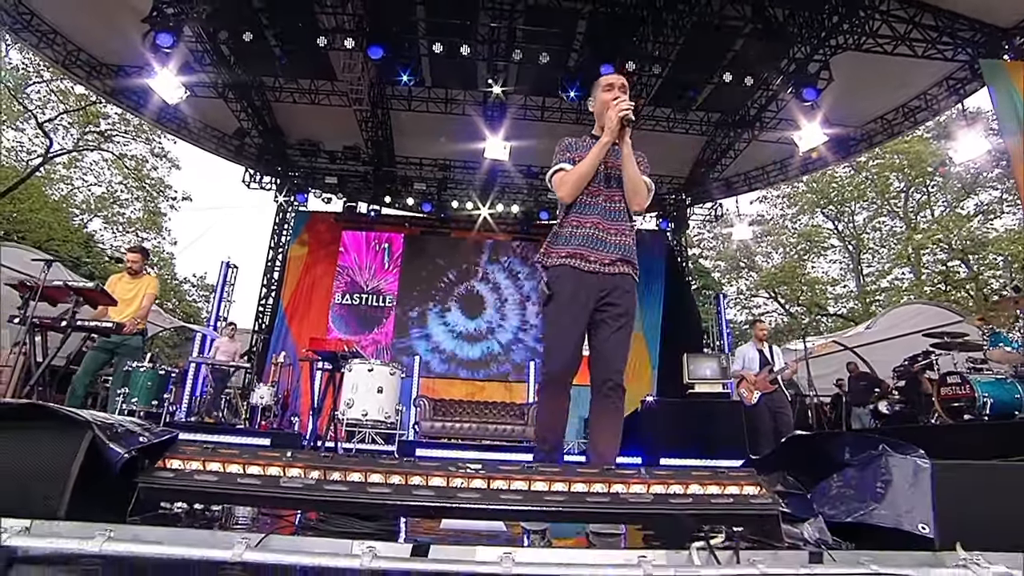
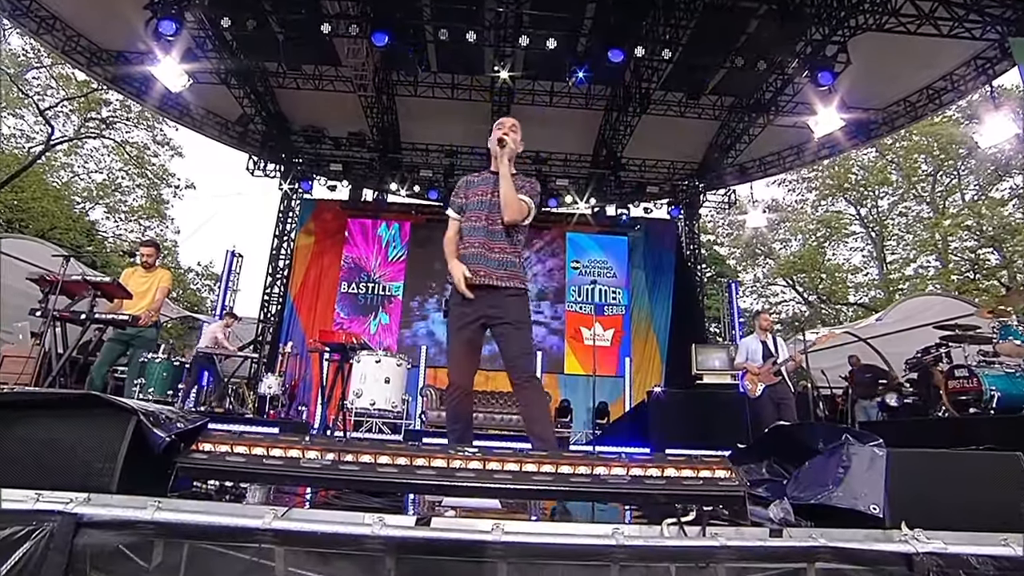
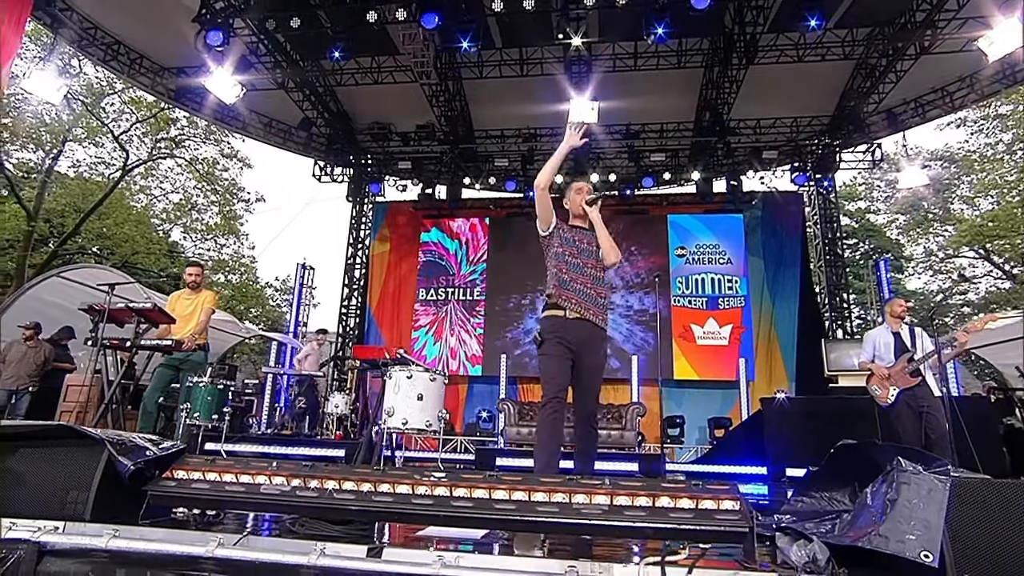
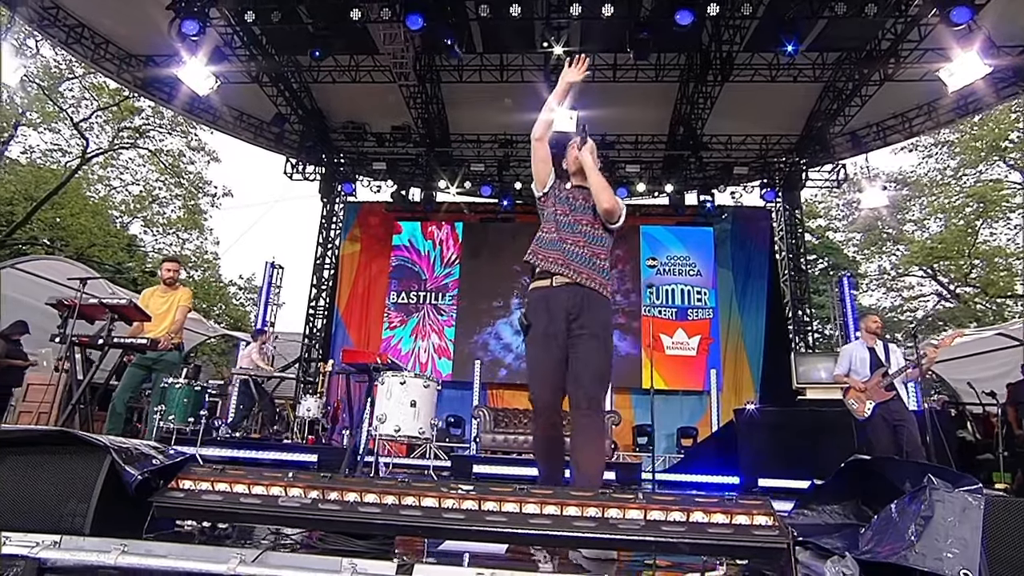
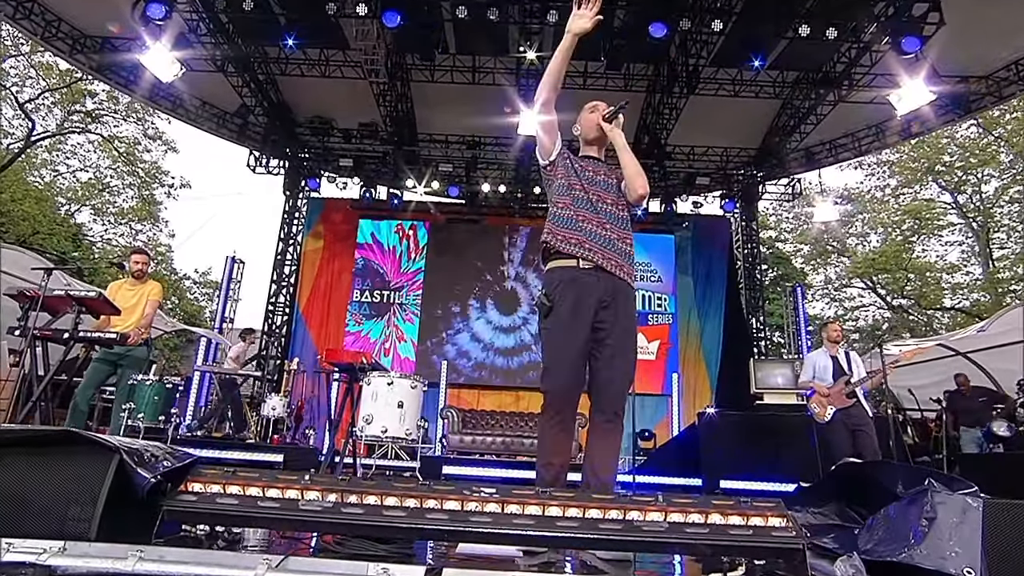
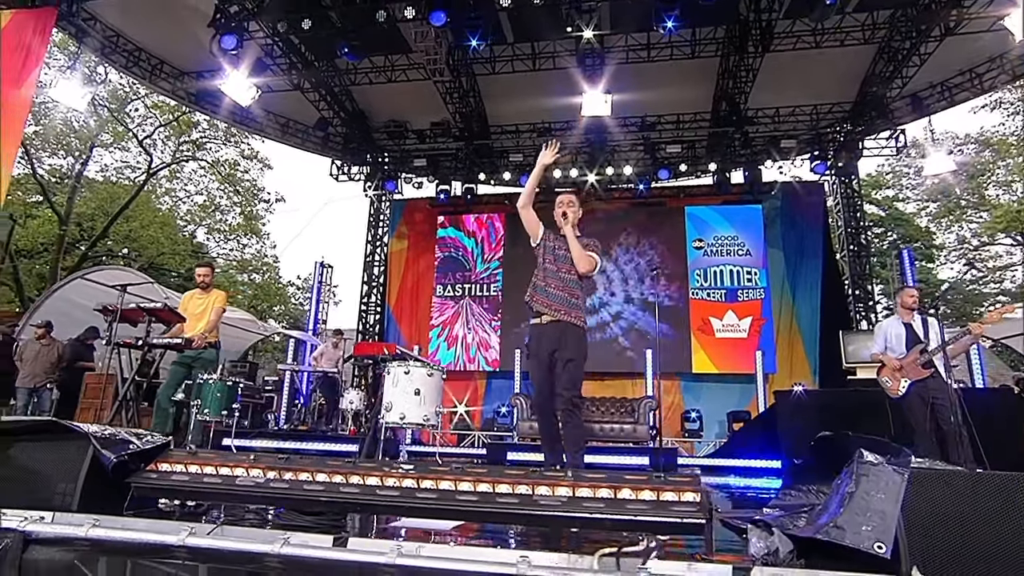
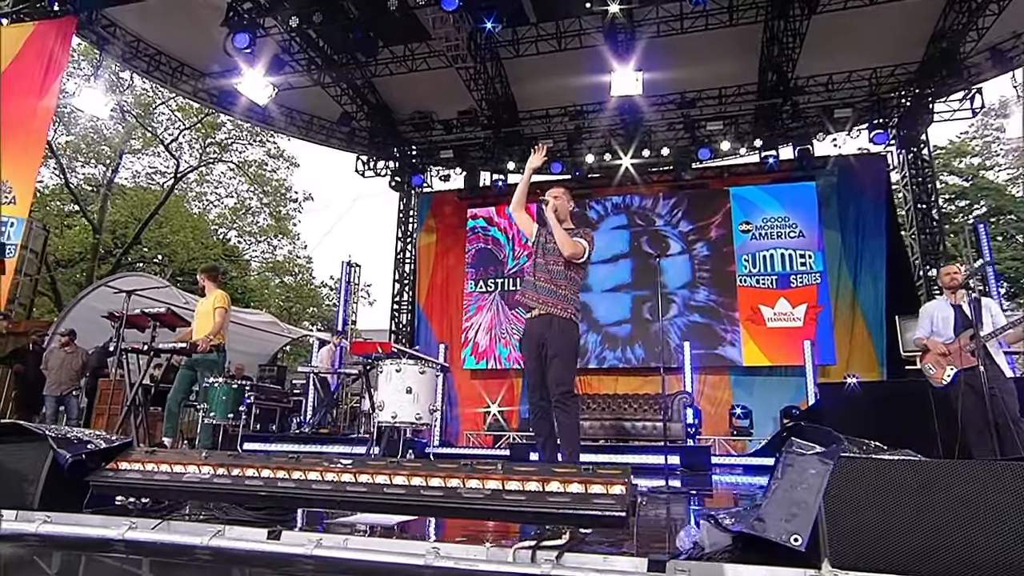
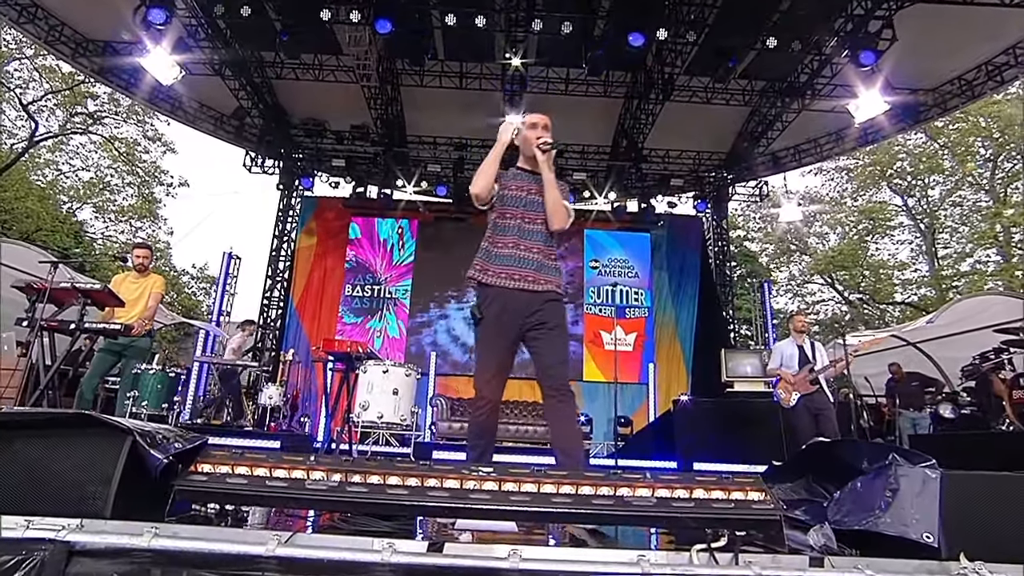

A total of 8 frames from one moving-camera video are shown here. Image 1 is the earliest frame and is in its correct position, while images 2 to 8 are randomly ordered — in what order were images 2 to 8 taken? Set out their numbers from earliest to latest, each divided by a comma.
2, 8, 5, 4, 3, 6, 7
